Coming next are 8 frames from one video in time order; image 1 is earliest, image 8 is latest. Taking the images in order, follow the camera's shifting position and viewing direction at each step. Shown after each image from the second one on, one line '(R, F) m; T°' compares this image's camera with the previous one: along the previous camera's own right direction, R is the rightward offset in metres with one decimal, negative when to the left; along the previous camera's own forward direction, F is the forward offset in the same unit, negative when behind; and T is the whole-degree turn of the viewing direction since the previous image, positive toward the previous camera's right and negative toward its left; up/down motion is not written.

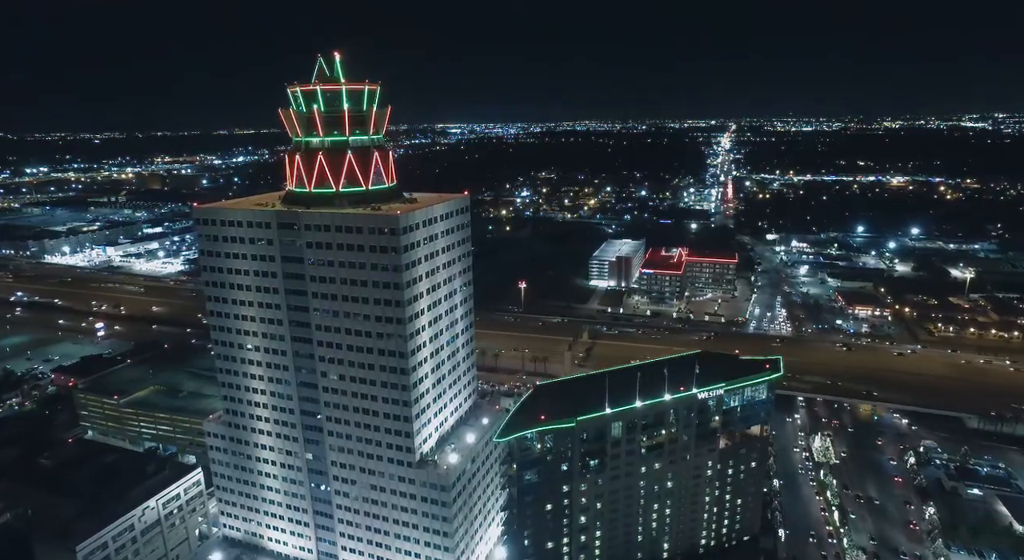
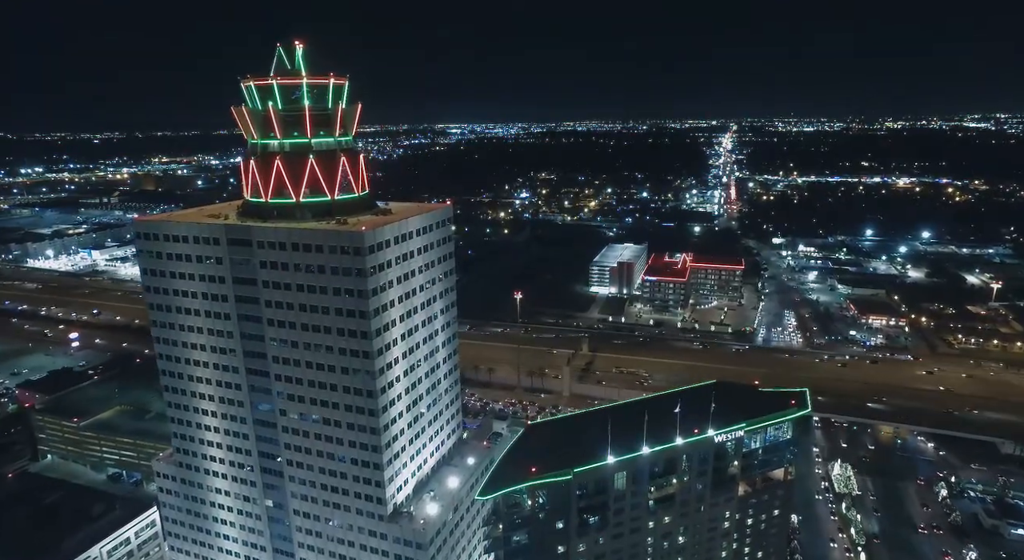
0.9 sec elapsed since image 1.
(+0.8, +6.3) m; 0°
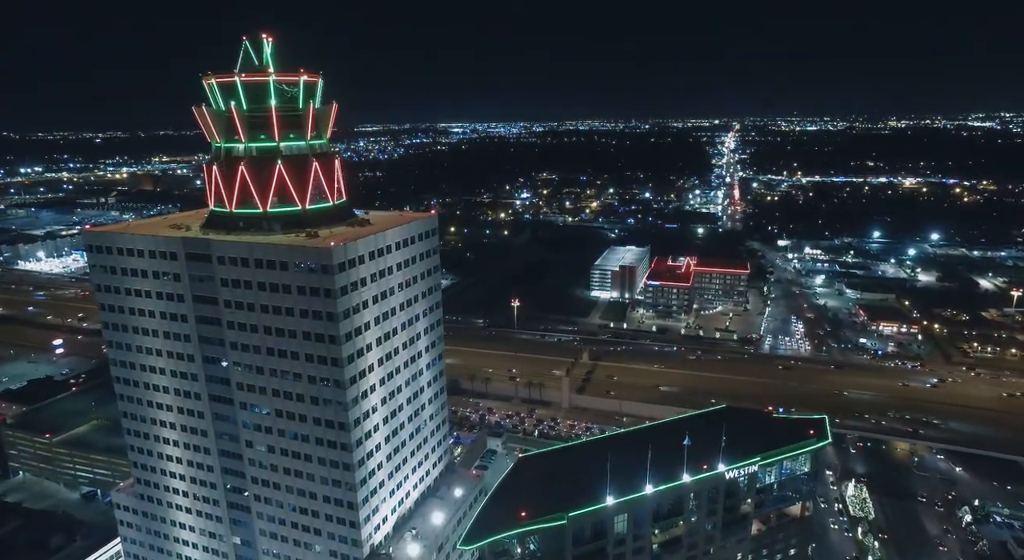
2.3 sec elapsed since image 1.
(+0.7, +3.9) m; 0°
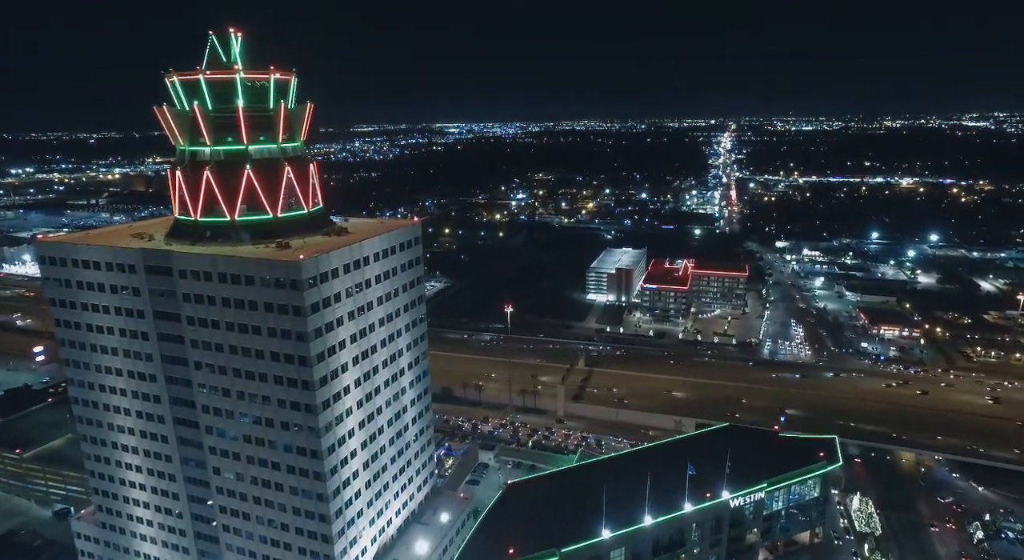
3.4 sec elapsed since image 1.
(+0.4, +2.7) m; 0°
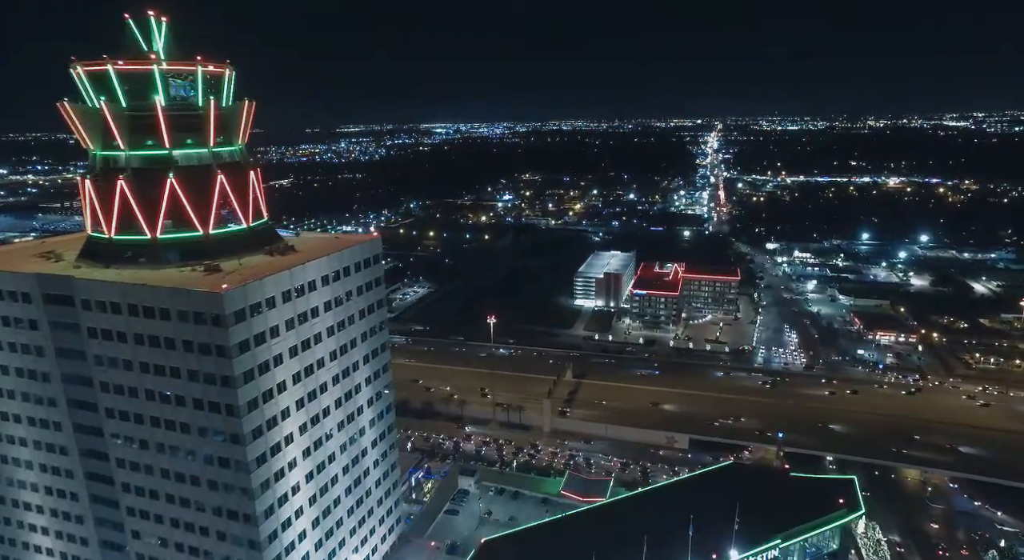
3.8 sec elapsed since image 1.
(+0.7, +4.8) m; +1°
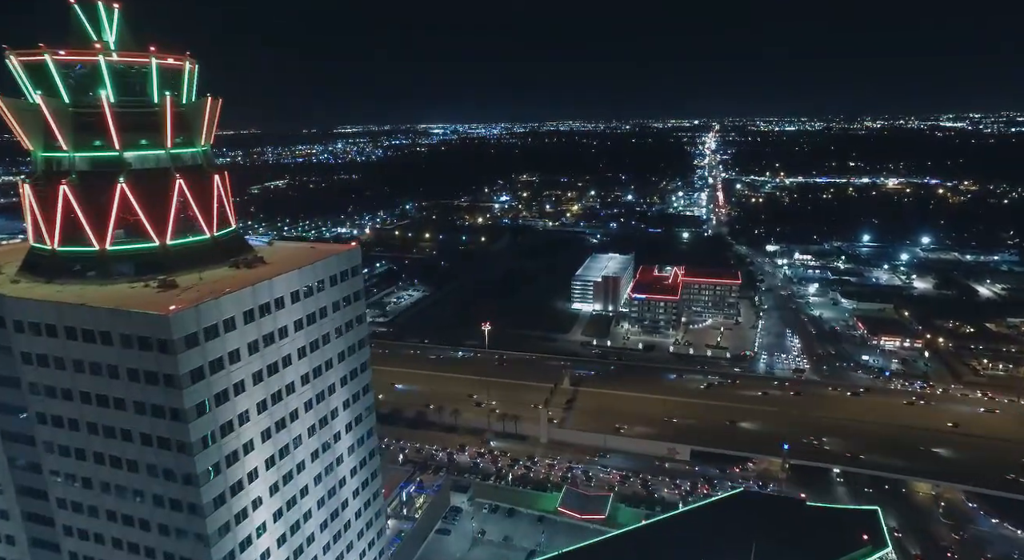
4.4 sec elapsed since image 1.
(+0.3, +2.8) m; 0°
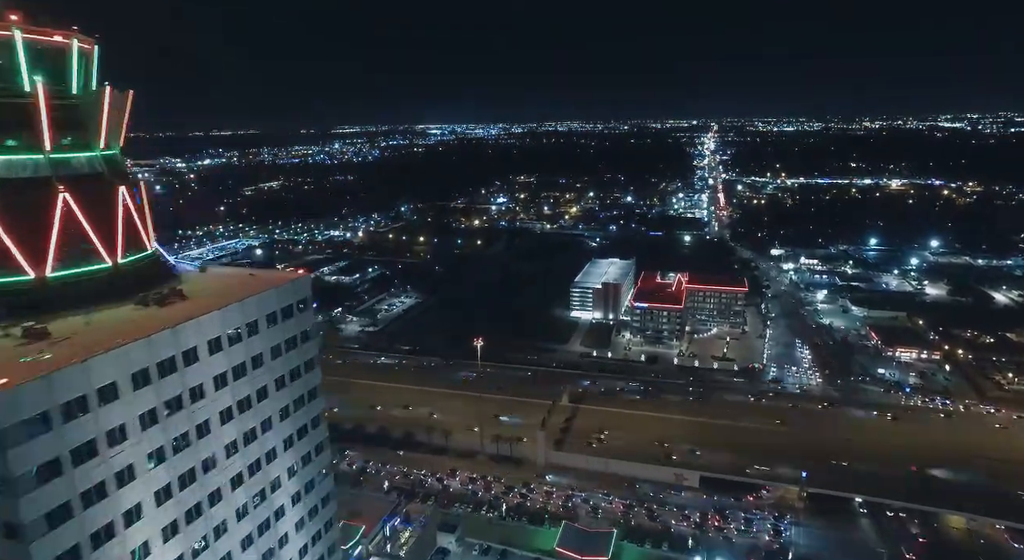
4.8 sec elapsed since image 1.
(+0.4, +6.0) m; 0°
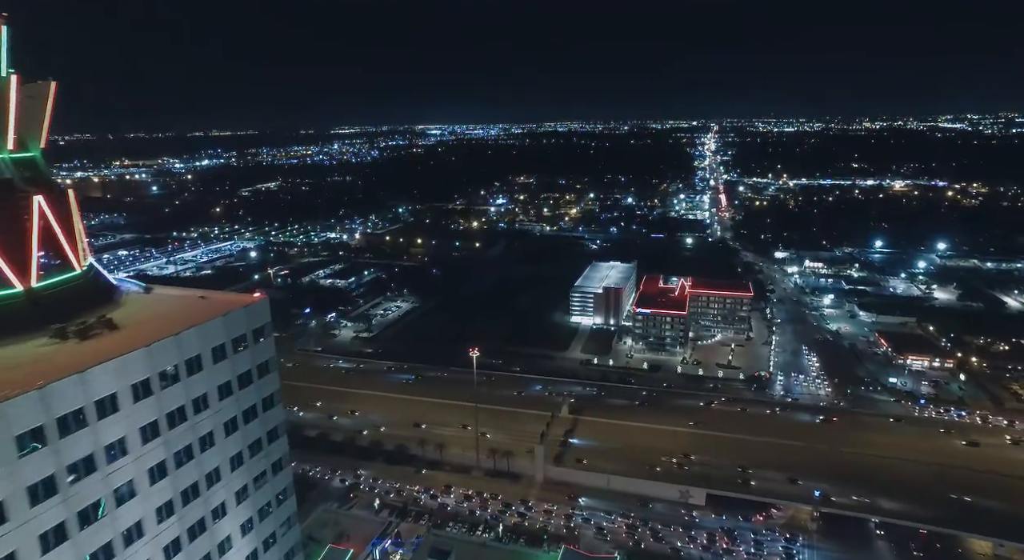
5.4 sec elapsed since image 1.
(+0.3, +3.5) m; 0°
